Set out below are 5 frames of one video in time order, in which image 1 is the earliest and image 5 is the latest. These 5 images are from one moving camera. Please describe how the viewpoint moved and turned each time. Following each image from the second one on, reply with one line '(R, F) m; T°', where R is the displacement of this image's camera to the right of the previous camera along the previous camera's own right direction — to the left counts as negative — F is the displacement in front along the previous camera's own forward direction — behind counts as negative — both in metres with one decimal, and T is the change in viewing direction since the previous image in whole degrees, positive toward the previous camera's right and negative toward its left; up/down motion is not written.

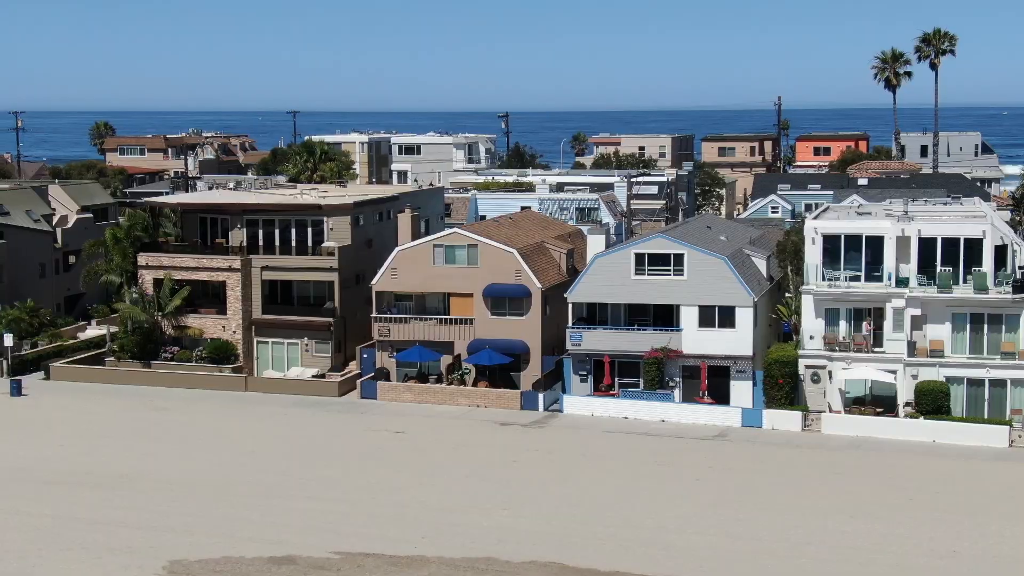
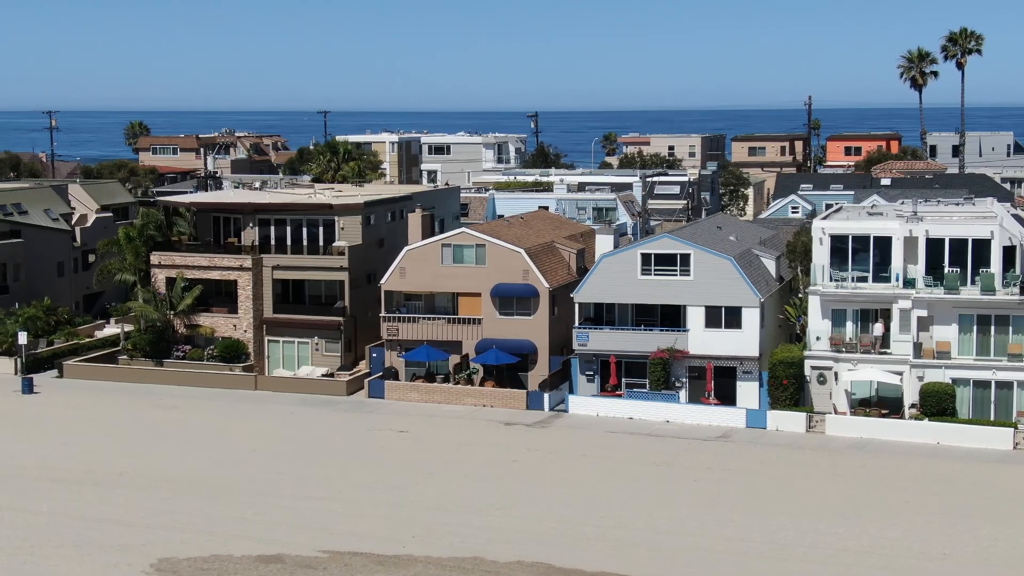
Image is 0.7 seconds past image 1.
(+0.7, 0.0) m; -1°
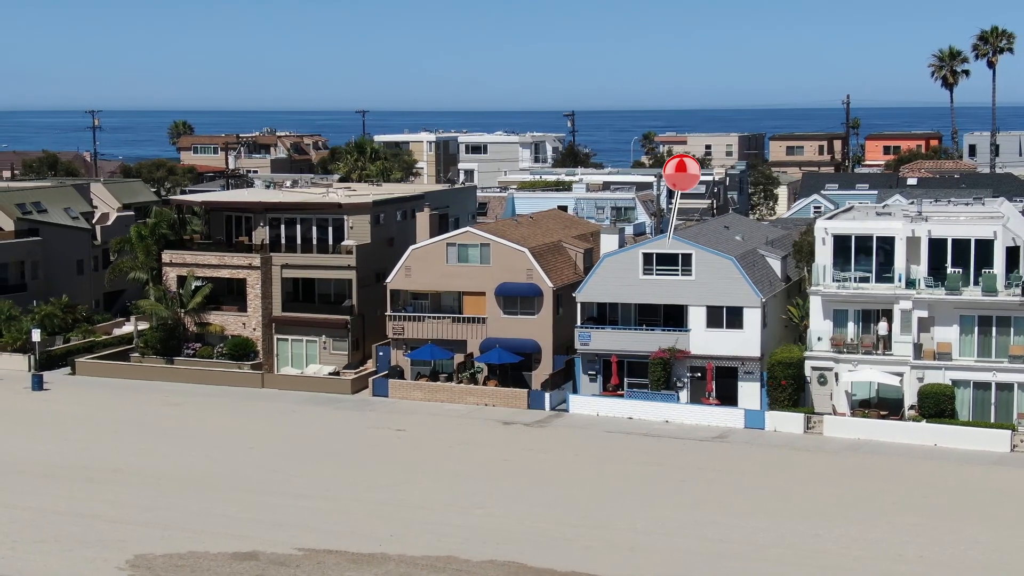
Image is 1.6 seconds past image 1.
(+1.1, 0.0) m; -1°
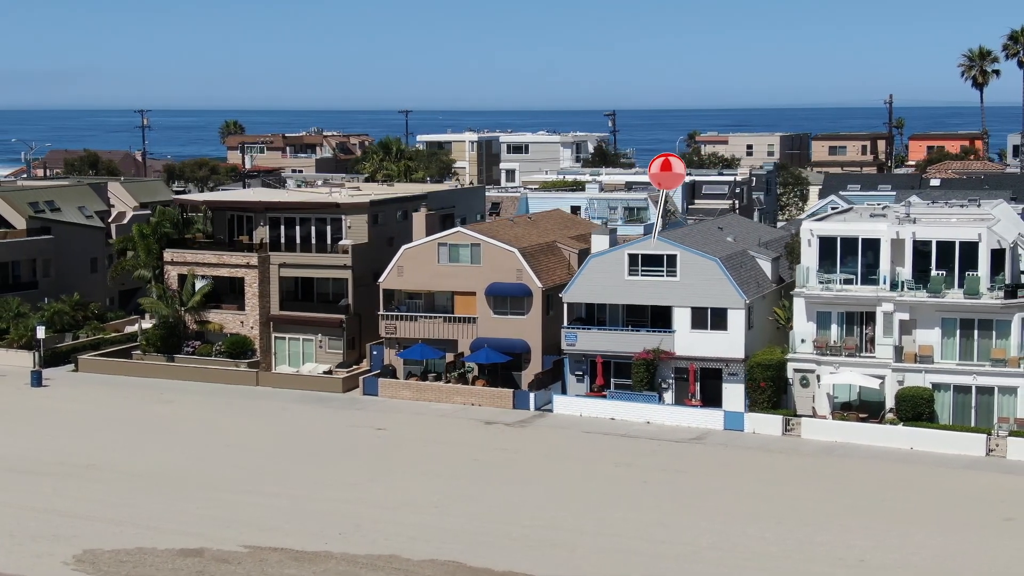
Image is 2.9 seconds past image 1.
(+1.8, -0.1) m; -2°
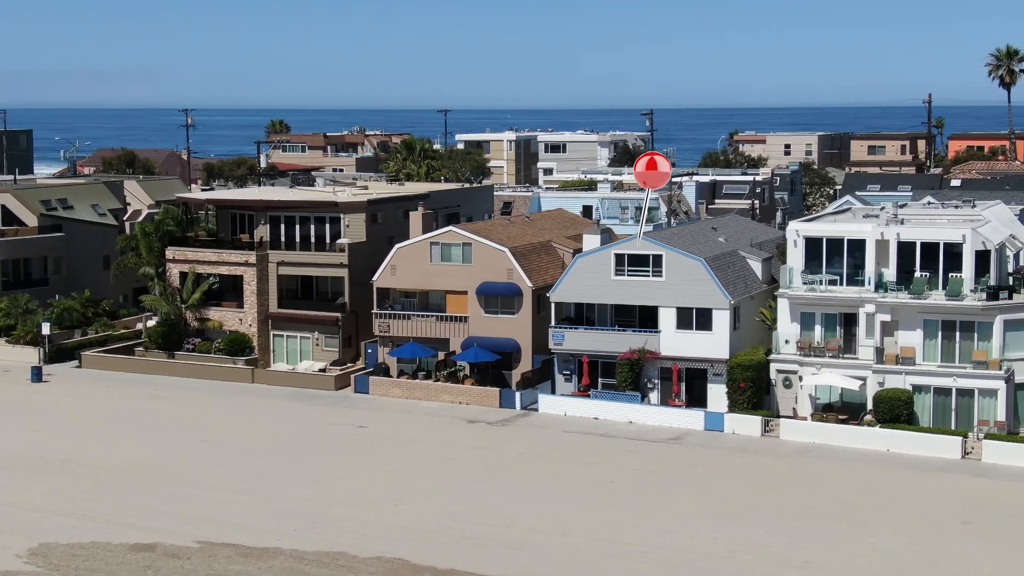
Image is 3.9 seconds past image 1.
(+1.6, -0.1) m; -1°
